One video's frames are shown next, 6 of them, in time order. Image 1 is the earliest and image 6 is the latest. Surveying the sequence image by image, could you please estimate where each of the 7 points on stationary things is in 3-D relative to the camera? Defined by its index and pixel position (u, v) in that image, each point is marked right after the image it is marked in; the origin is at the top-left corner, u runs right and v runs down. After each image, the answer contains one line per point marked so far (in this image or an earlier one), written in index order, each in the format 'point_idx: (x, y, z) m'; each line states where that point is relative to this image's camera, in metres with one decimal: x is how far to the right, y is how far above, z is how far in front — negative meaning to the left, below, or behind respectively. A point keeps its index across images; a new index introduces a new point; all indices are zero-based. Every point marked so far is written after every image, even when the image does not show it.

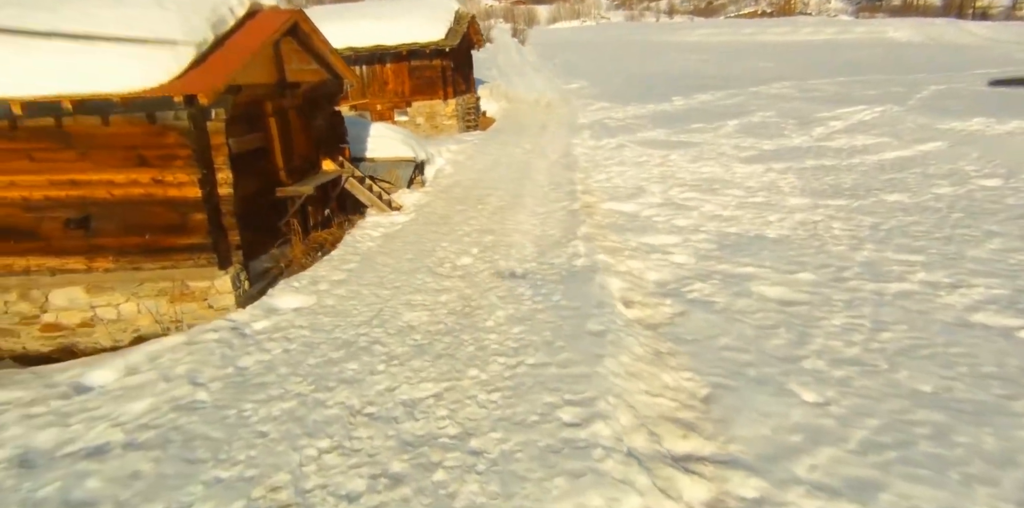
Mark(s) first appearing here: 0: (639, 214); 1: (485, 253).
0: (+2.2, +0.7, +9.8) m
1: (-0.3, 0.0, +8.0) m
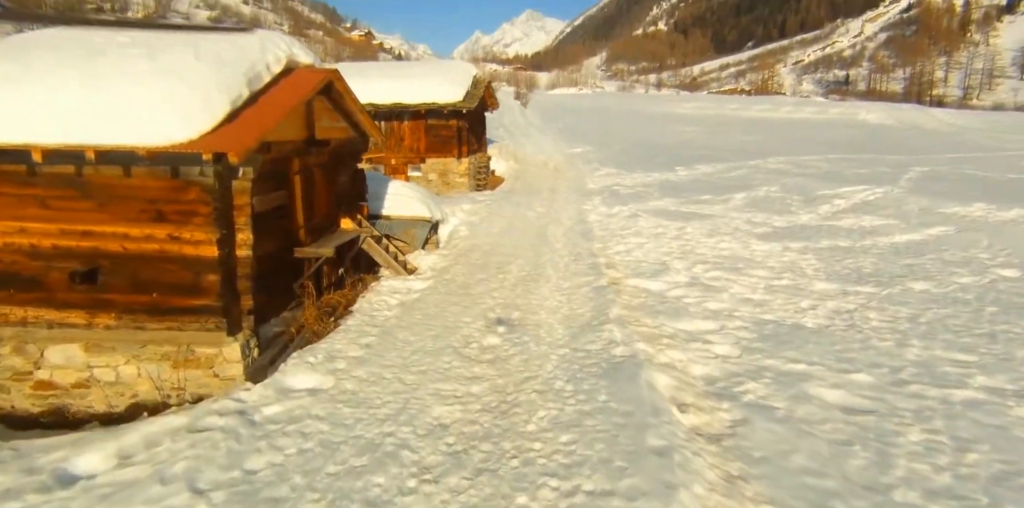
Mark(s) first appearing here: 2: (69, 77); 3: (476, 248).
0: (+2.5, -0.7, +9.2) m
1: (0.0, -1.0, +7.3) m
2: (-5.2, +2.0, +6.6) m
3: (-0.7, +0.2, +12.0) m
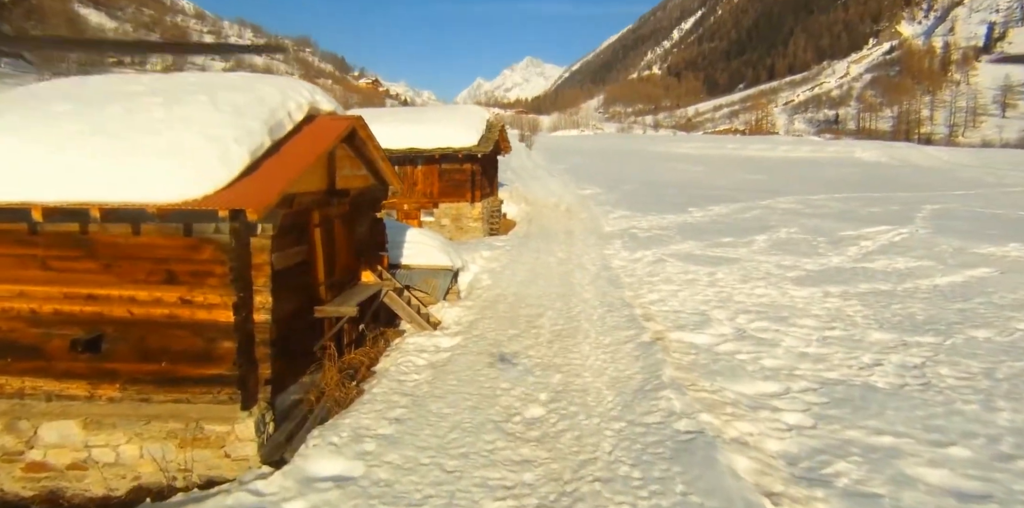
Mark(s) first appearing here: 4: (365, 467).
0: (+3.0, -1.4, +8.5) m
1: (+0.5, -1.7, +6.6) m
2: (-4.7, +1.3, +6.1) m
3: (-0.2, -0.8, +11.3) m
4: (-1.3, -1.9, +5.2) m
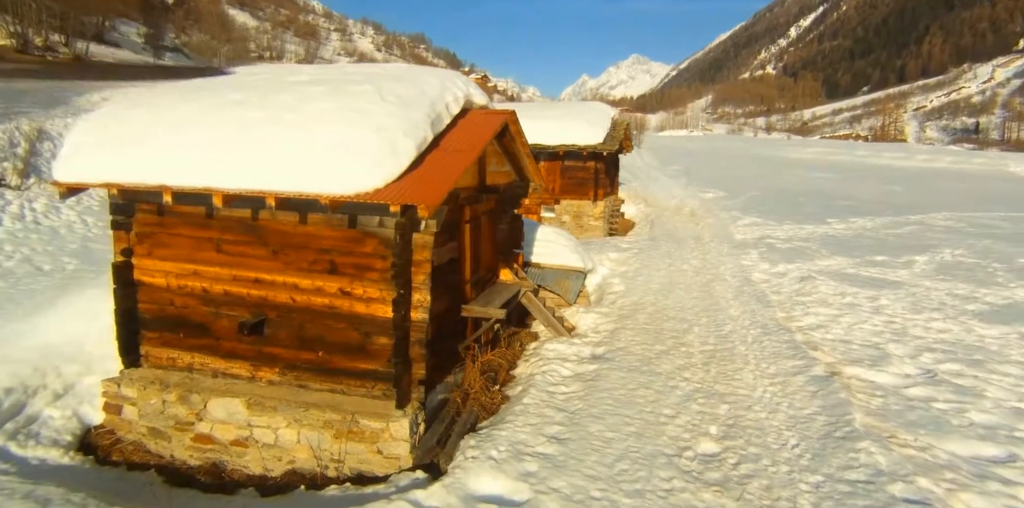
0: (+5.0, -1.8, +7.3) m
1: (+2.2, -1.9, +5.8) m
2: (-2.8, +1.5, +6.2) m
3: (+2.4, -1.0, +10.6) m
4: (+0.2, -2.0, +4.8) m
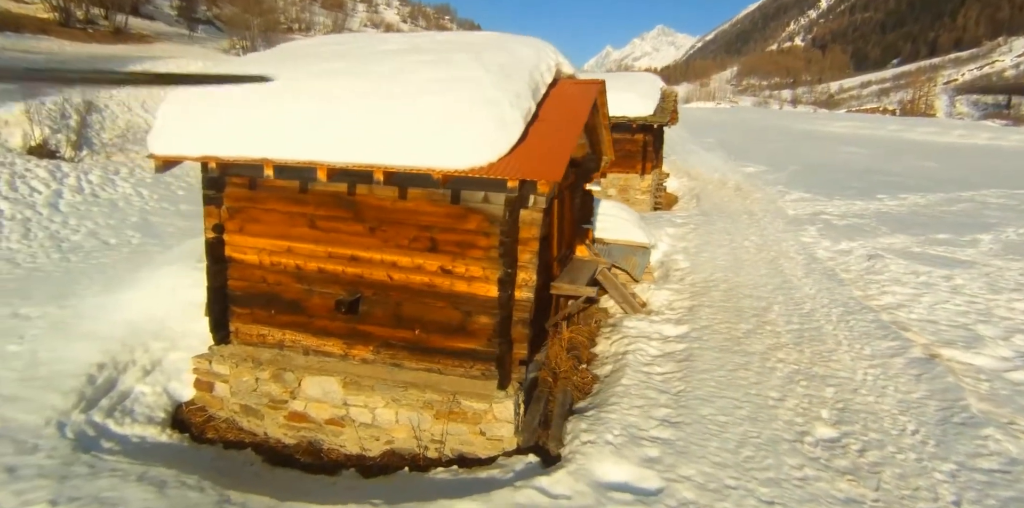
0: (+6.1, -1.5, +7.0) m
1: (+3.3, -1.7, +5.6) m
2: (-1.7, +1.7, +6.0) m
3: (+3.6, -0.6, +10.3) m
4: (+1.2, -1.8, +4.6) m
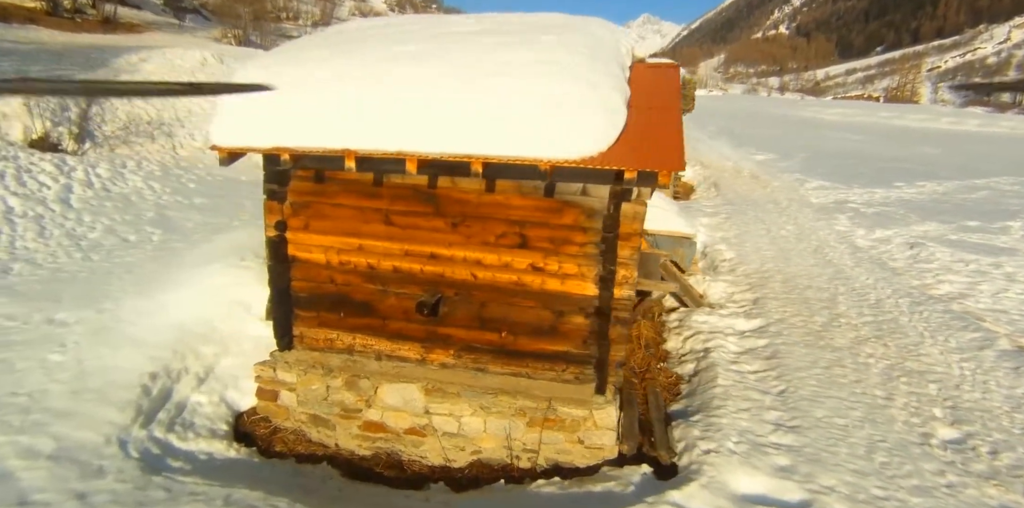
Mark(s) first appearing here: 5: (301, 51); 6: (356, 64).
0: (+7.1, -1.4, +6.8) m
1: (+4.3, -1.6, +5.3) m
2: (-0.8, +1.8, +5.5) m
3: (+4.4, -0.4, +10.0) m
4: (+2.2, -1.8, +4.3) m
5: (-2.3, +2.3, +6.4) m
6: (-1.6, +1.9, +5.8) m
